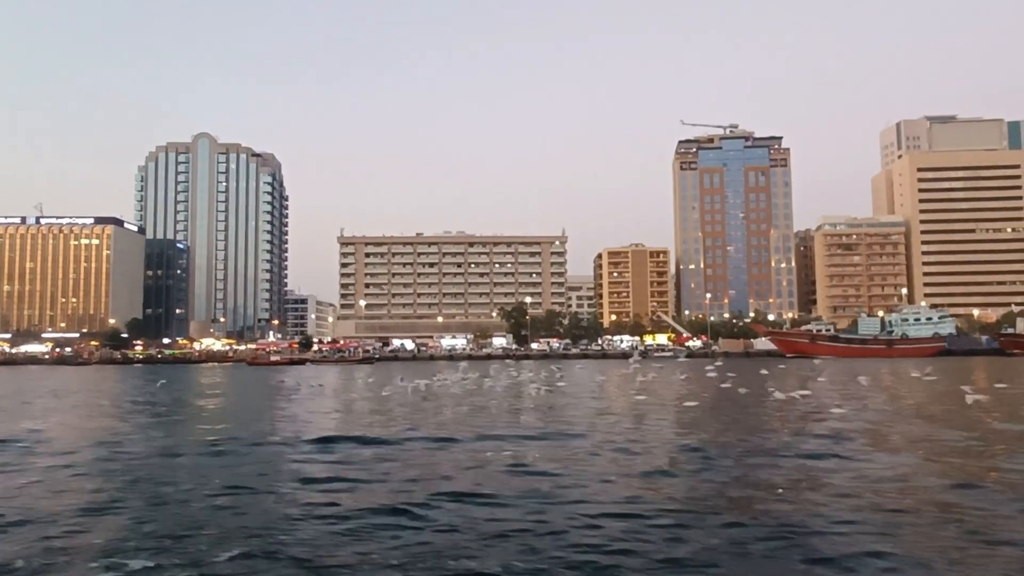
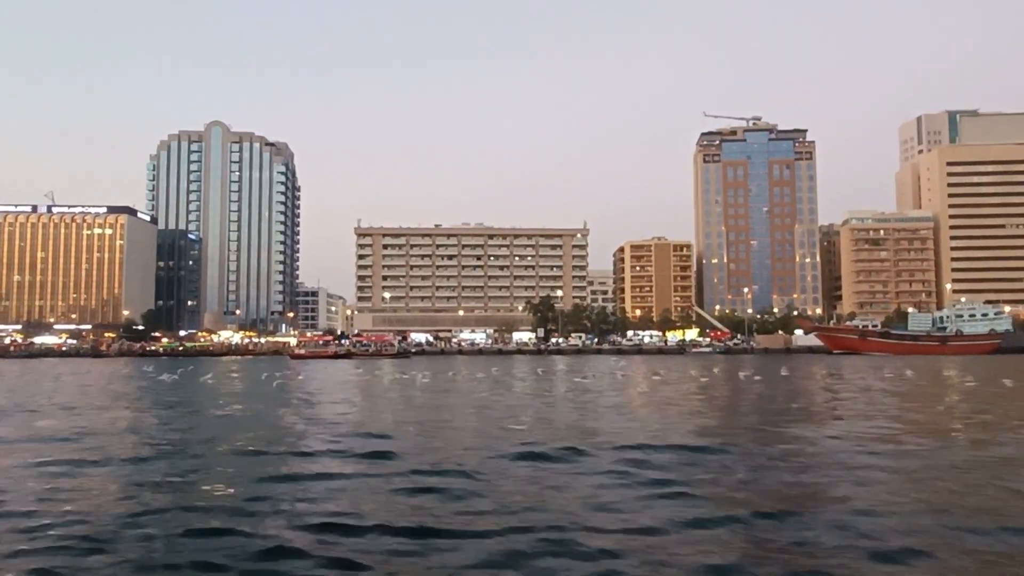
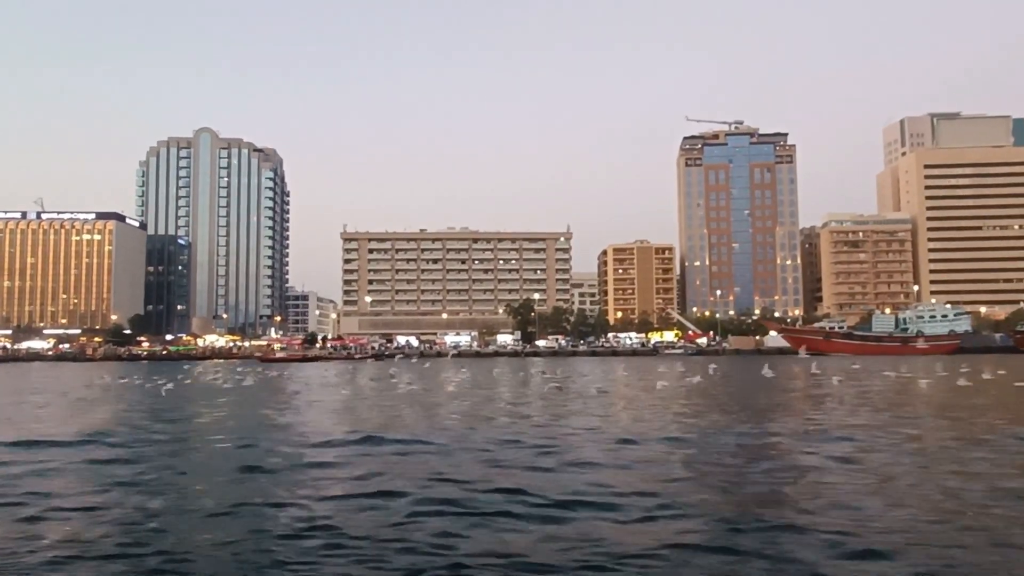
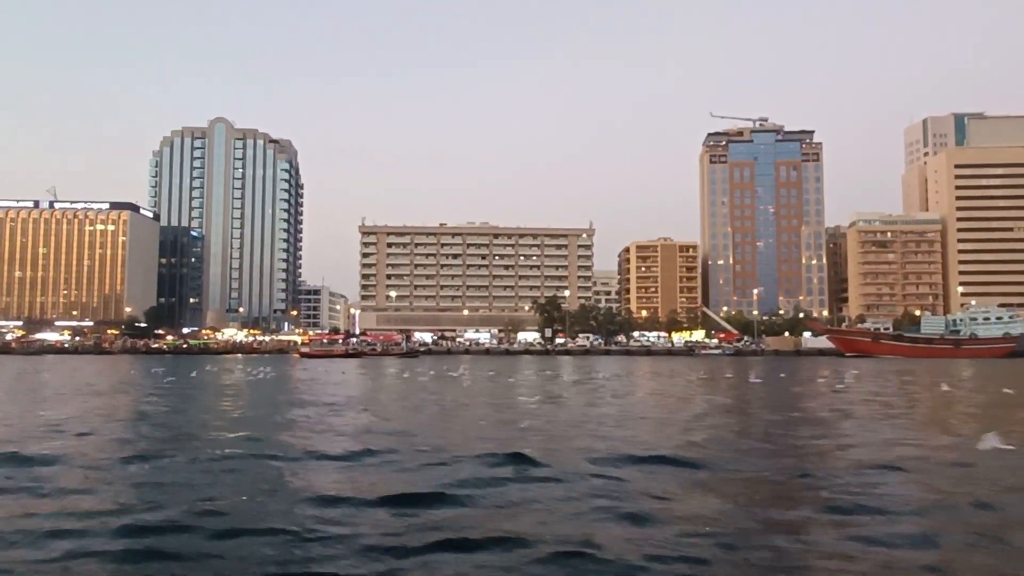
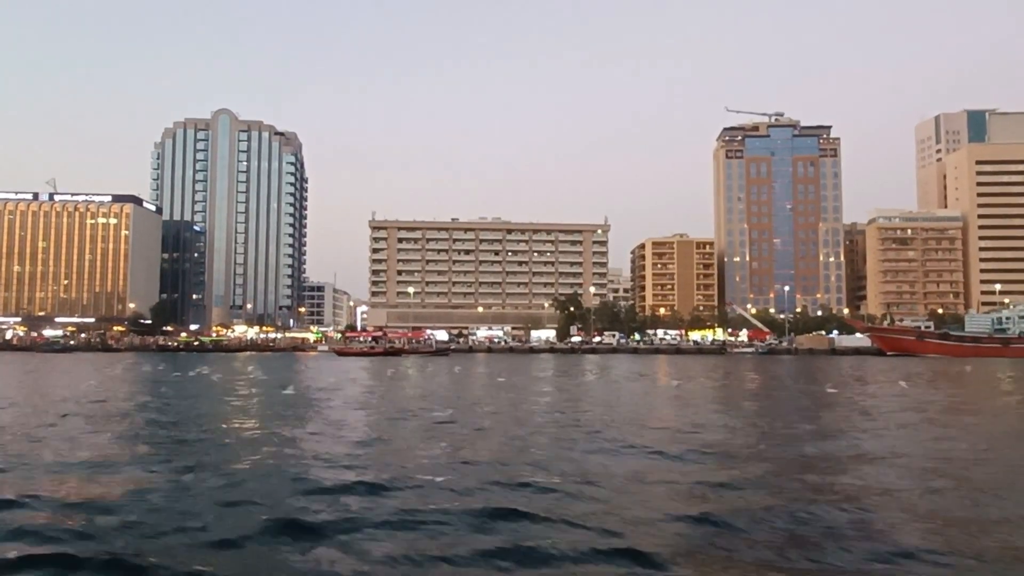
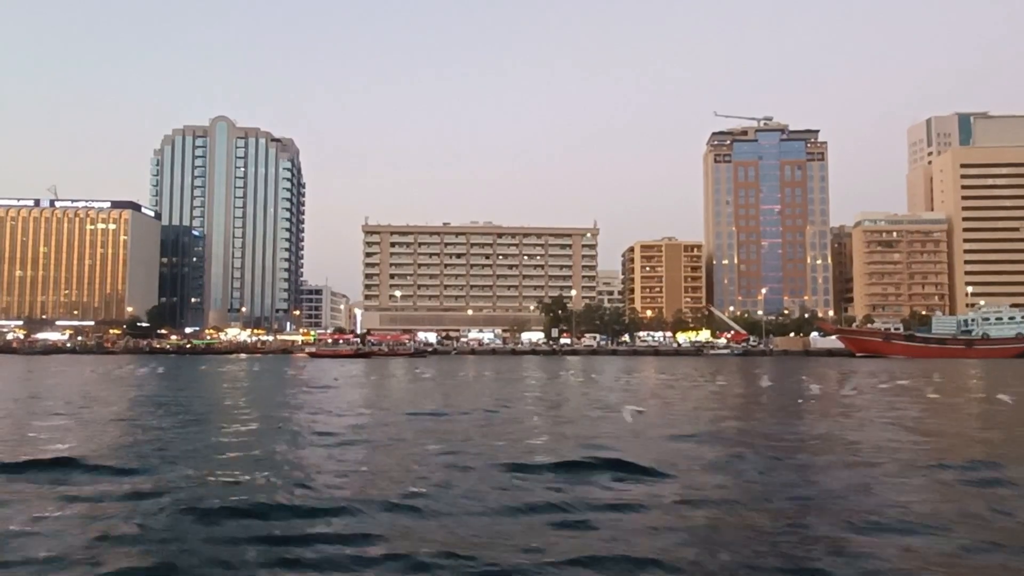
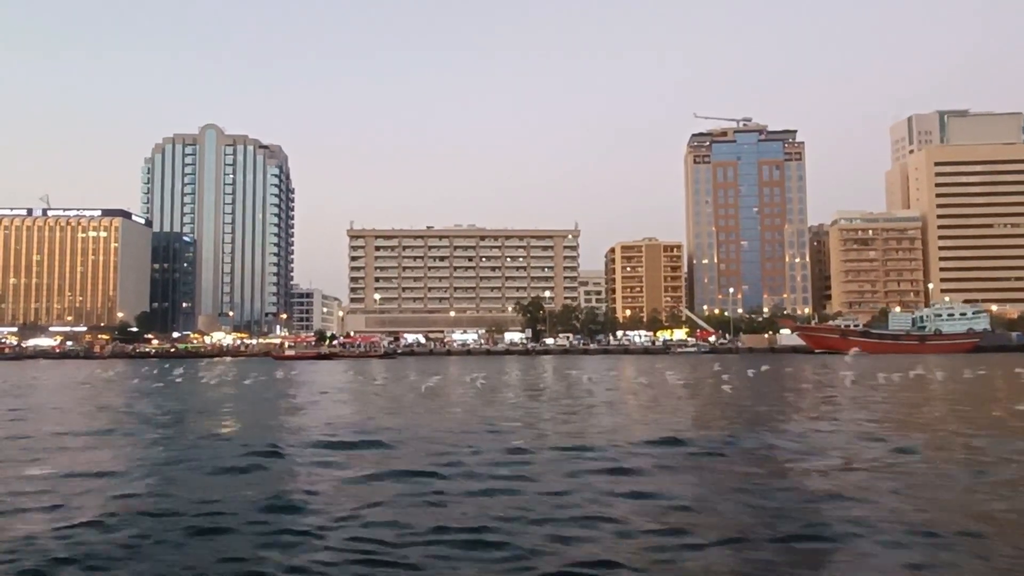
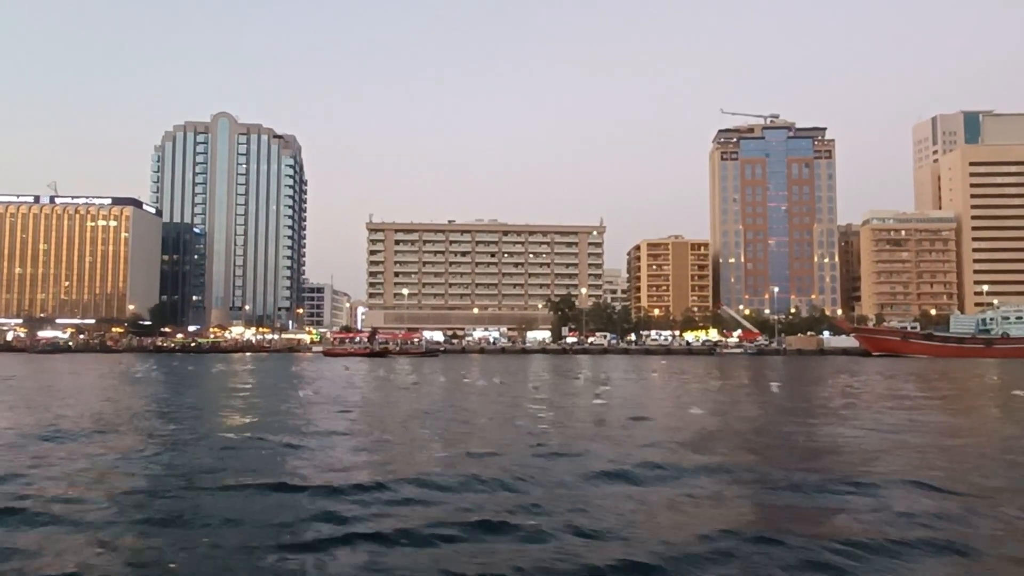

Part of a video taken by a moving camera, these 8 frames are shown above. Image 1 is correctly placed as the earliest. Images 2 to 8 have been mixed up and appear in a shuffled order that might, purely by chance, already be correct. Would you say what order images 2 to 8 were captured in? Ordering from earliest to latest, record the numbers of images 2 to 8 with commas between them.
3, 7, 2, 4, 6, 8, 5
